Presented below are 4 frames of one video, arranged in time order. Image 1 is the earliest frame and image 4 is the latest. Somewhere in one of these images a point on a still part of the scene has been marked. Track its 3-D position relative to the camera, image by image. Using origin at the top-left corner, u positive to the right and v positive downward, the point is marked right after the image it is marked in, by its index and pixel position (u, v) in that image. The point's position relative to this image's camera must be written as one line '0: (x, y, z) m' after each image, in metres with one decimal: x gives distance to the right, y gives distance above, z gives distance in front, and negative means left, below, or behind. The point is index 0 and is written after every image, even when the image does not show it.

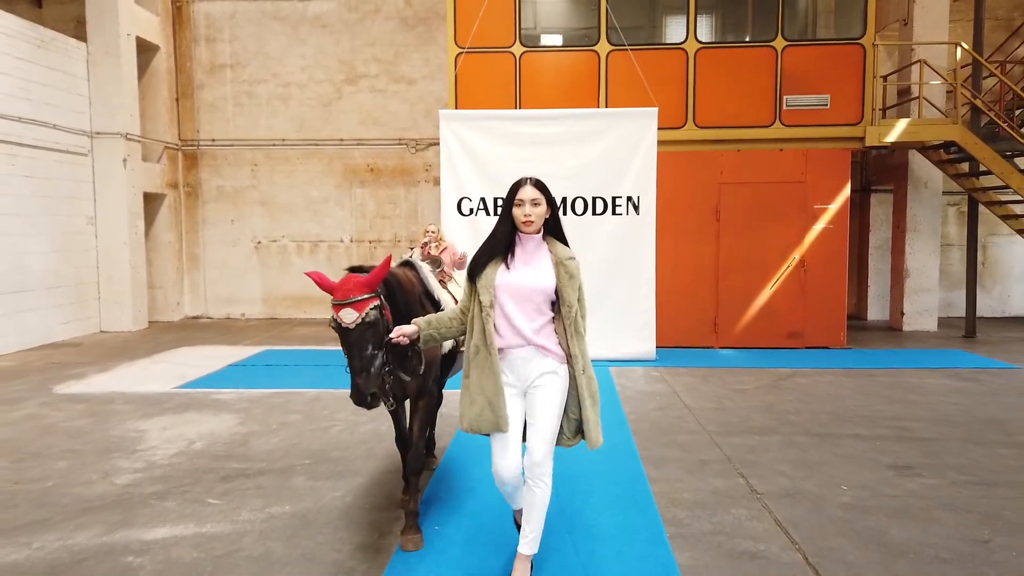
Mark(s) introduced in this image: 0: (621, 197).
0: (+1.1, +0.9, +7.4) m
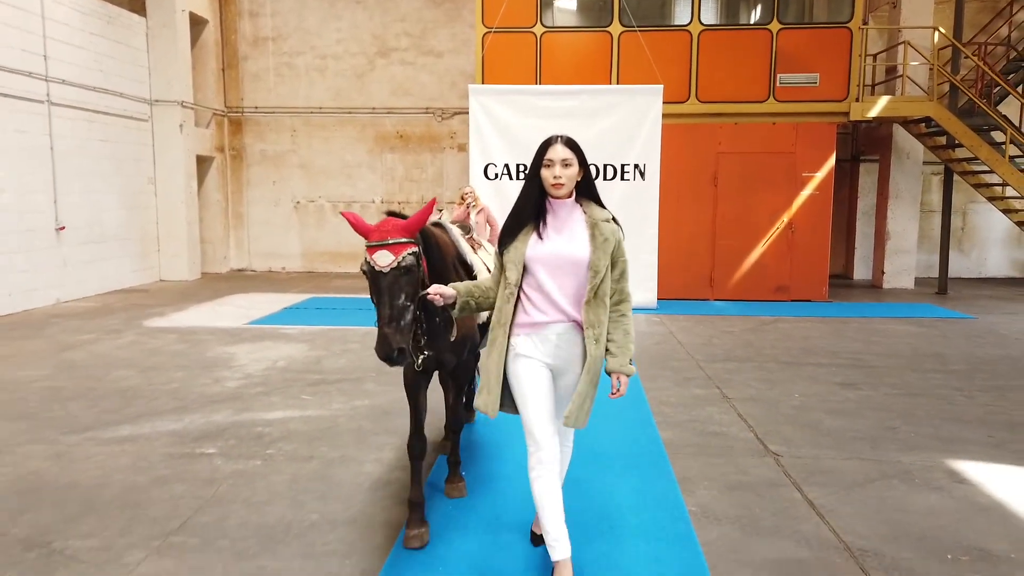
0: (+1.3, +1.4, +8.5) m
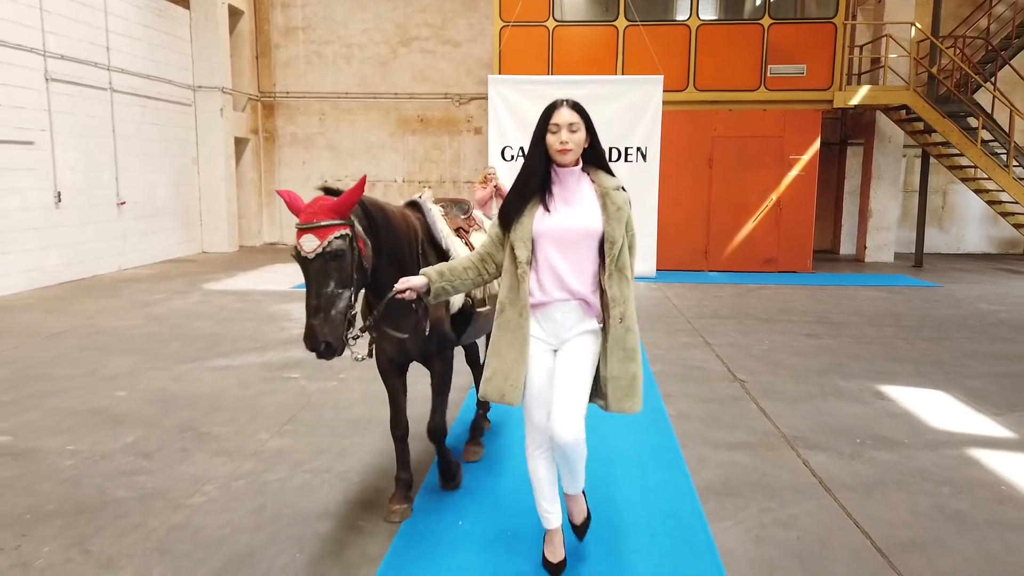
0: (+1.5, +1.7, +9.5) m
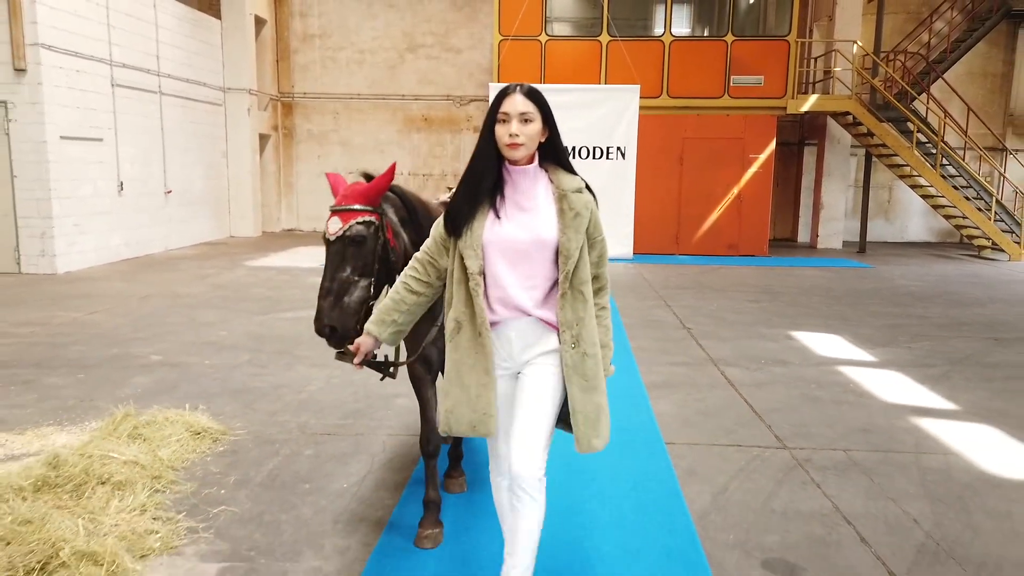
0: (+1.5, +2.0, +11.1) m
